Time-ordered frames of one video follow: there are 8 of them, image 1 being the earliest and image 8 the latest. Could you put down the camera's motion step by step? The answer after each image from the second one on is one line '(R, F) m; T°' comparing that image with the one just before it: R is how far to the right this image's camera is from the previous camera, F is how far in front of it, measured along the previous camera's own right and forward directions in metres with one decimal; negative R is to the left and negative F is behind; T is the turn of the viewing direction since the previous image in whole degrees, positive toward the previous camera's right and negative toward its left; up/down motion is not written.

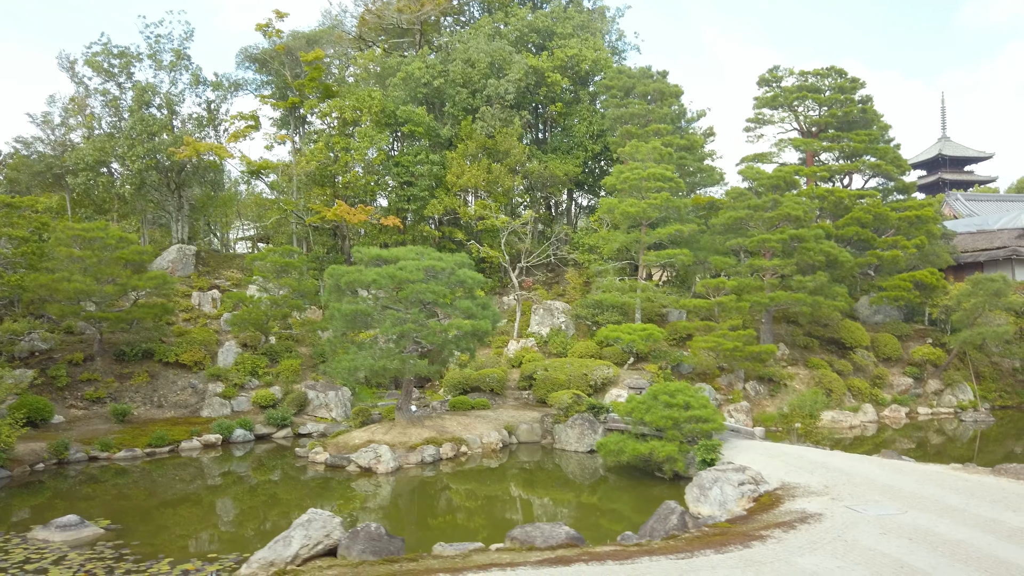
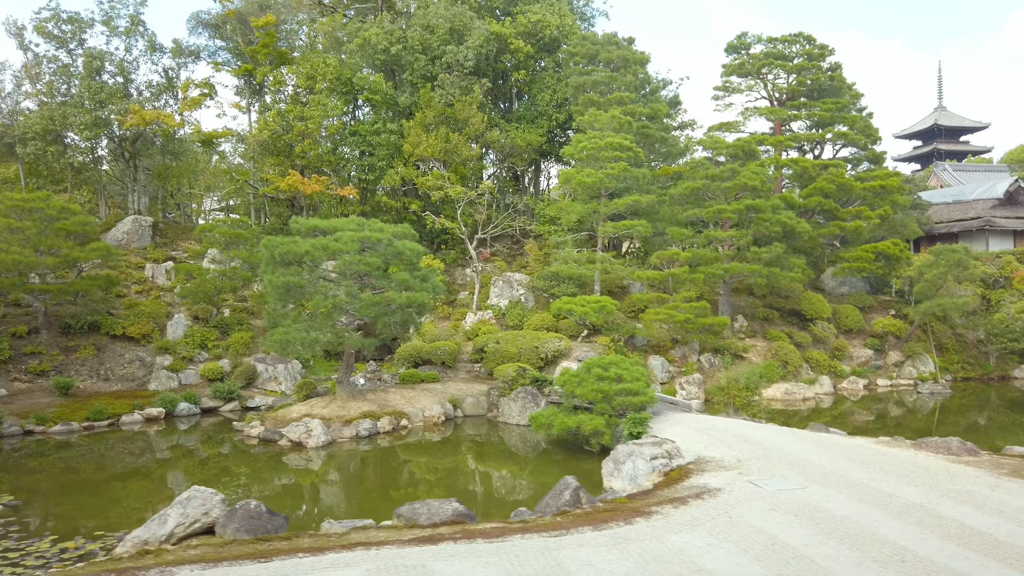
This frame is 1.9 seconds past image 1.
(+1.1, +0.3) m; 0°
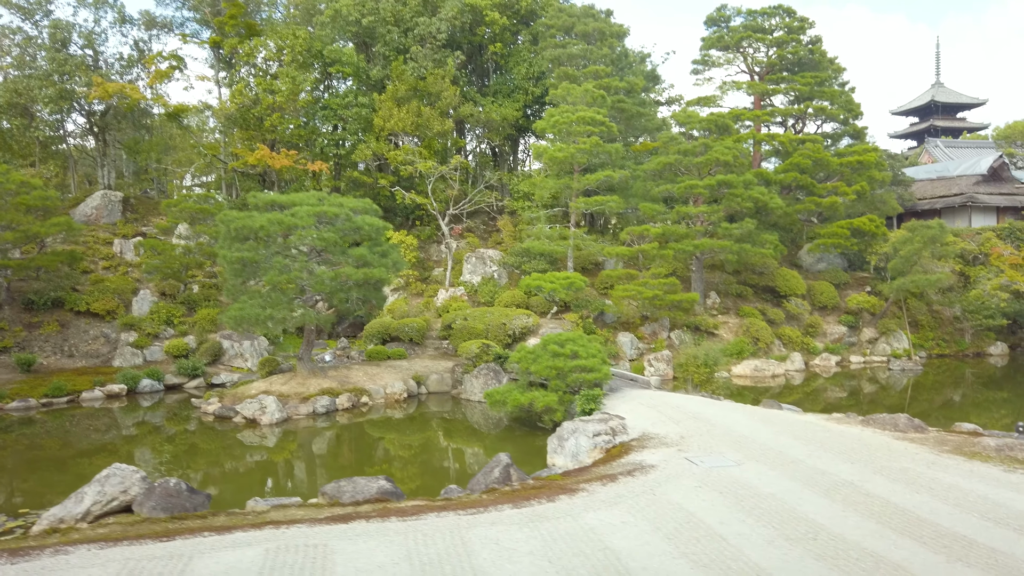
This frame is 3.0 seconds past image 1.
(+0.7, +0.2) m; 0°
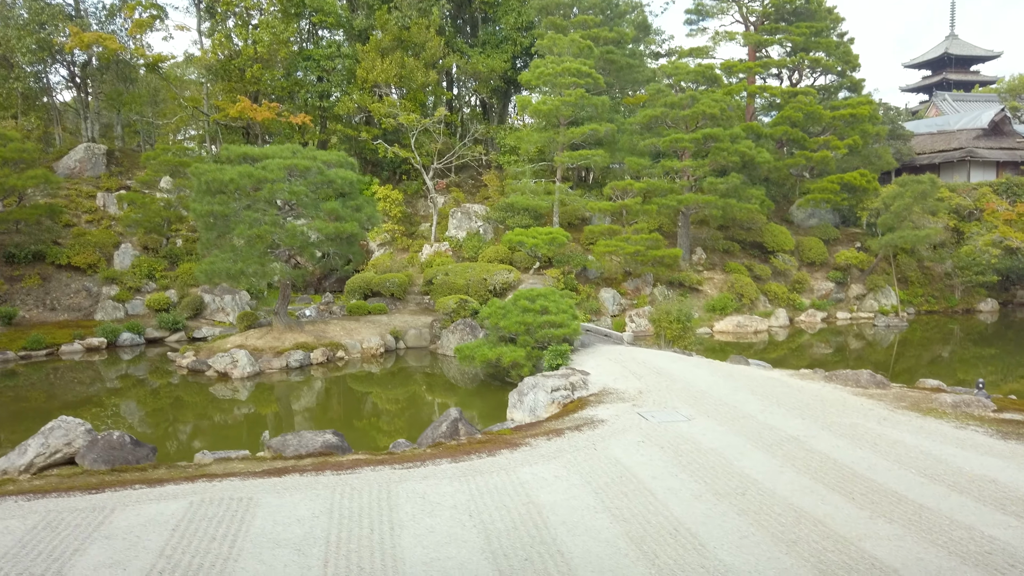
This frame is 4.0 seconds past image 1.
(+0.6, +0.1) m; 0°
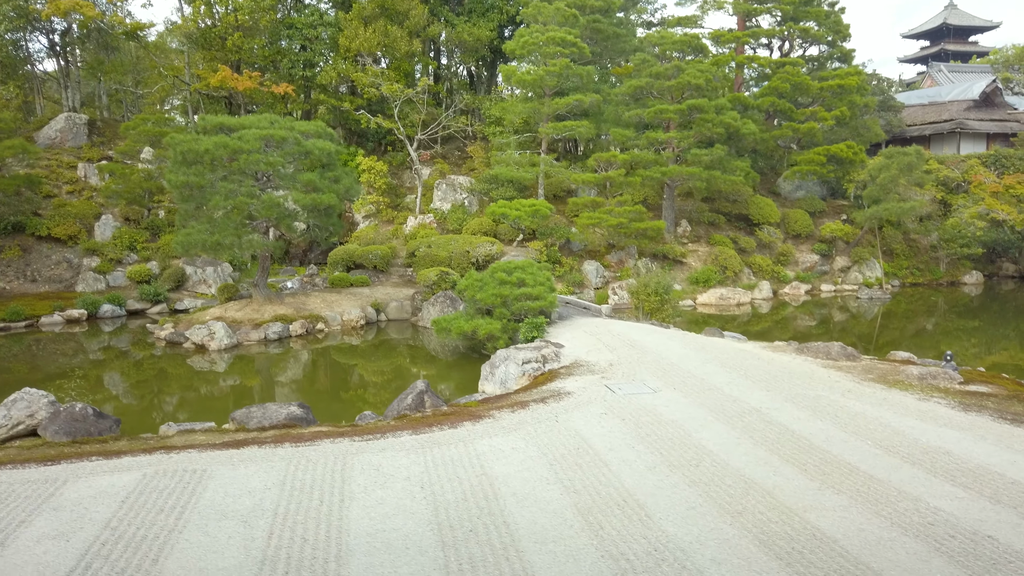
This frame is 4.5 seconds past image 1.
(+0.3, 0.0) m; 0°
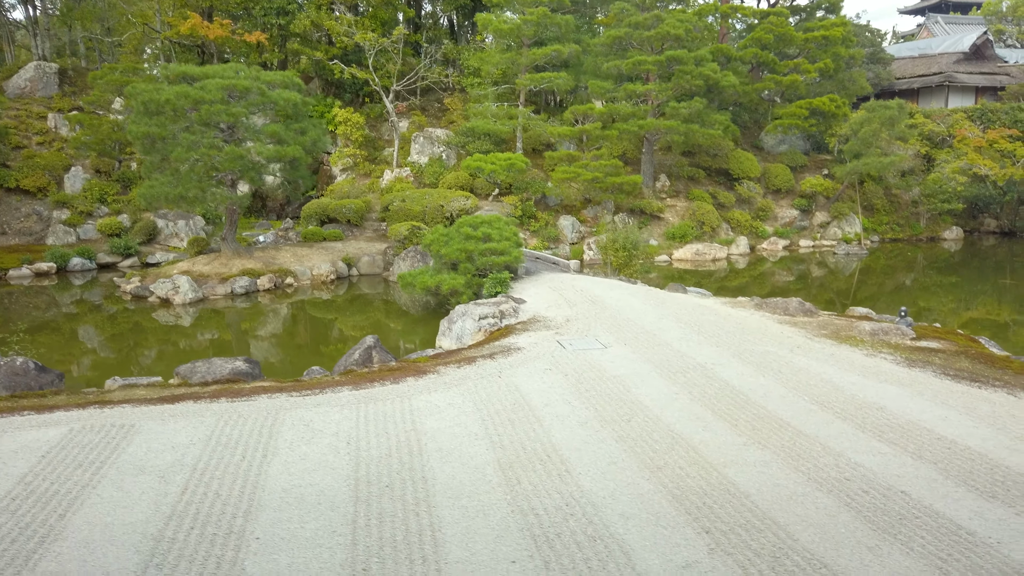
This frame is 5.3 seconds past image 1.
(+0.5, +0.1) m; 0°
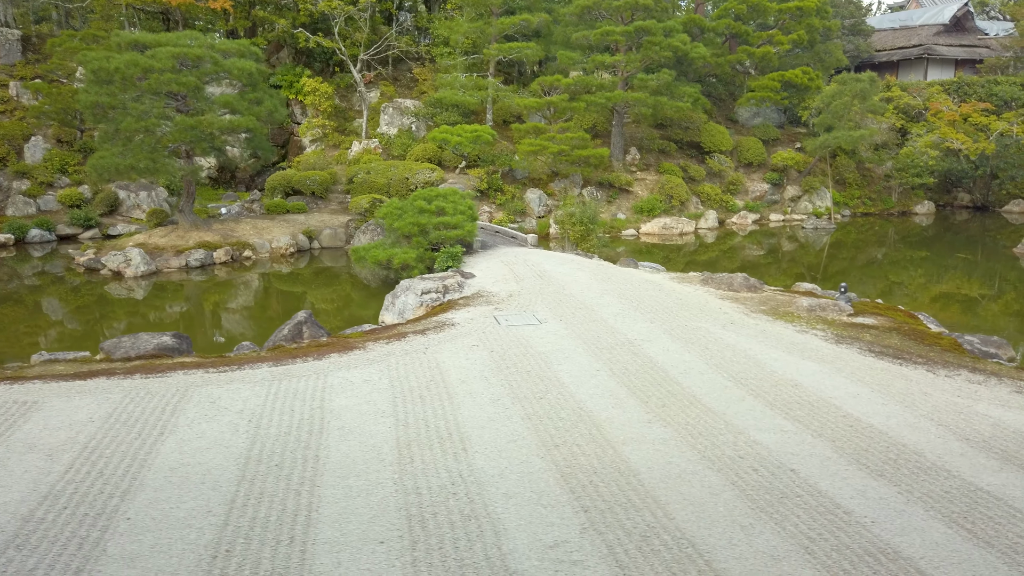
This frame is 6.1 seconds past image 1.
(+0.6, +0.1) m; +1°
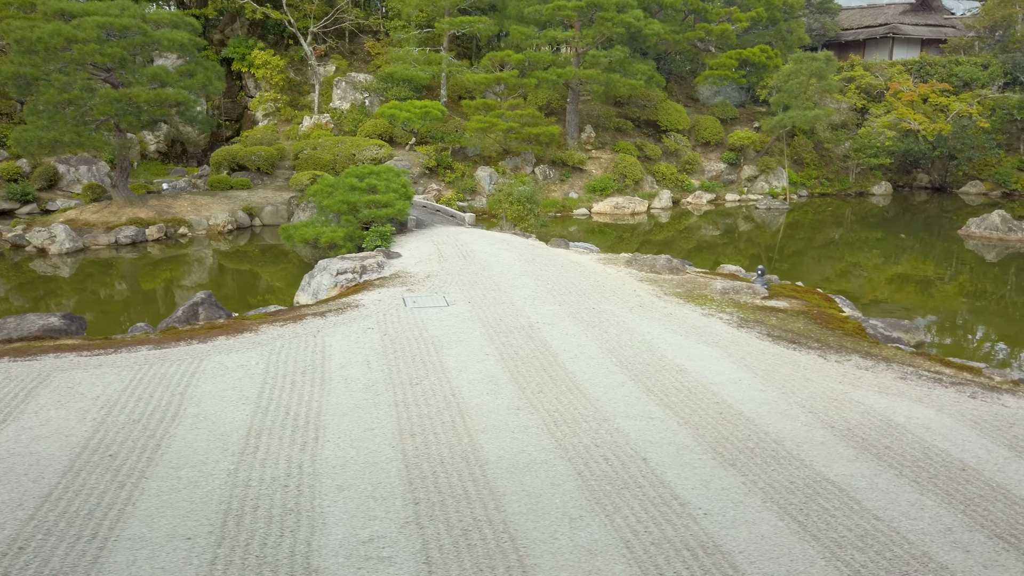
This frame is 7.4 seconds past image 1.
(+0.8, +0.1) m; +1°
